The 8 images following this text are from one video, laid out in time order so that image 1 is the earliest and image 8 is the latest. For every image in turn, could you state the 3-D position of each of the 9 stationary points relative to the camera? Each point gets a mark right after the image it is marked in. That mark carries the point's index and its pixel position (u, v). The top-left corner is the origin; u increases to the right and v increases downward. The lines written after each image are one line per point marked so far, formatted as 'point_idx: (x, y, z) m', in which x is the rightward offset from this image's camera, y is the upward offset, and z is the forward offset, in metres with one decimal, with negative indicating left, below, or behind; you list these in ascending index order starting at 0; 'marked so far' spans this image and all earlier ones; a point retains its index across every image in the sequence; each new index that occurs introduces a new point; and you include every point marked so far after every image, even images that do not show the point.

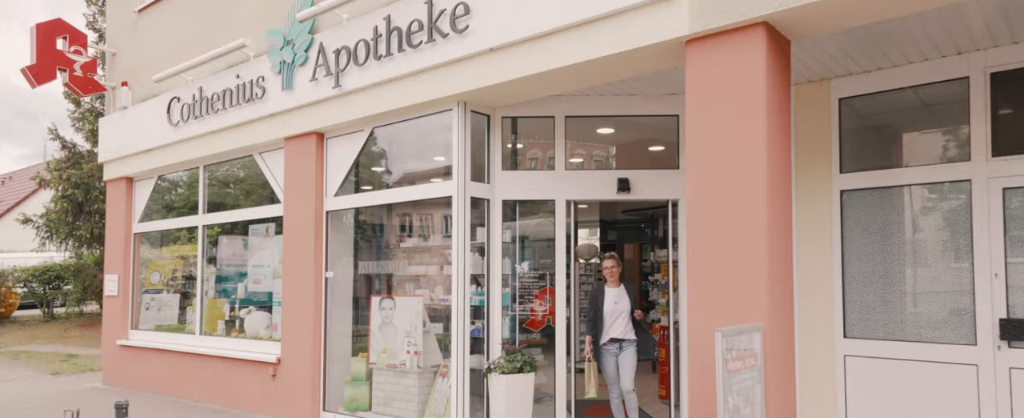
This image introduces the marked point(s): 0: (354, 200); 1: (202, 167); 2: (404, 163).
0: (-1.7, +0.1, +7.9) m
1: (-4.3, +0.6, +10.1) m
2: (-1.1, +0.4, +7.5) m
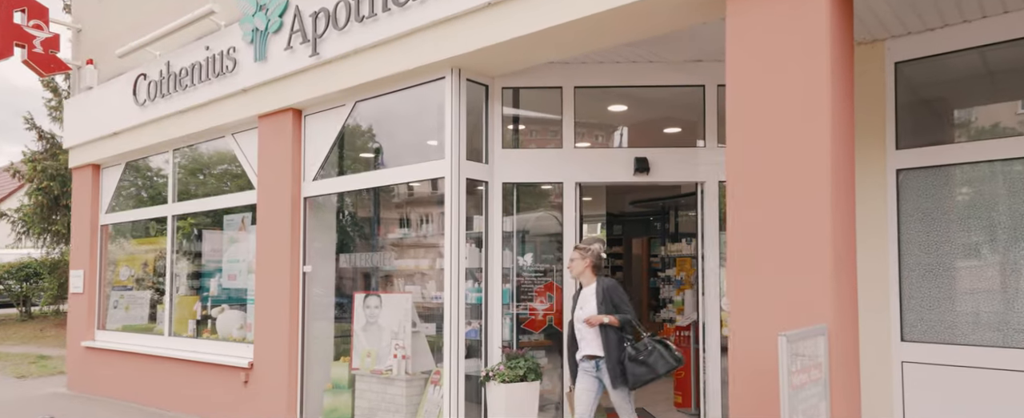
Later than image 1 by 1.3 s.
0: (-1.7, +0.2, +7.0) m
1: (-4.2, +0.7, +9.2) m
2: (-1.1, +0.6, +6.6) m
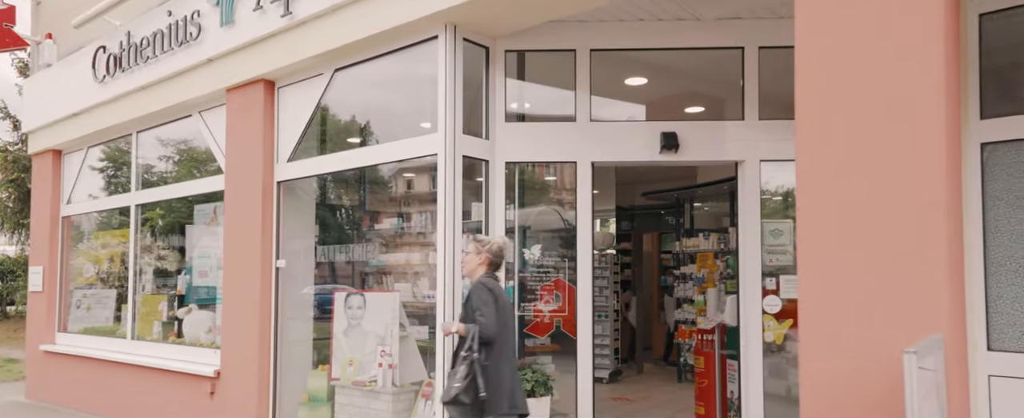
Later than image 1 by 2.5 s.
0: (-1.6, +0.4, +6.1) m
1: (-4.2, +0.8, +8.2) m
2: (-1.0, +0.7, +5.7) m
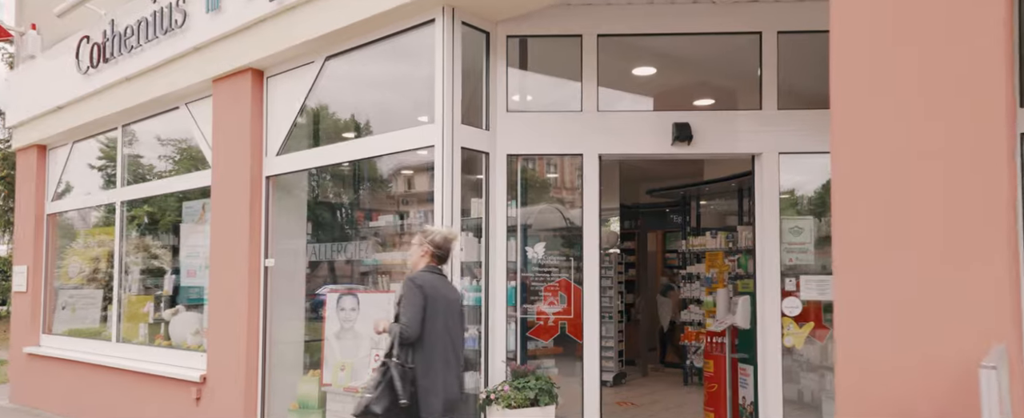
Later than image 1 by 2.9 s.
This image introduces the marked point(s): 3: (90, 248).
0: (-1.6, +0.4, +5.8) m
1: (-4.2, +0.9, +7.9) m
2: (-1.0, +0.7, +5.3) m
3: (-4.9, -0.5, +8.5) m
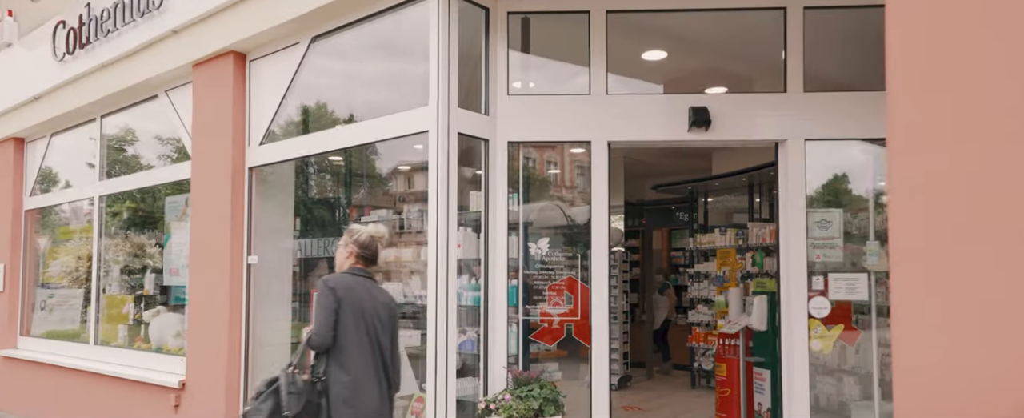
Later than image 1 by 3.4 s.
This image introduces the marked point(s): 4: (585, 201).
0: (-1.6, +0.4, +5.4) m
1: (-4.2, +0.9, +7.5) m
2: (-1.0, +0.8, +4.9) m
3: (-4.9, -0.4, +8.1) m
4: (+0.5, +0.1, +4.8) m
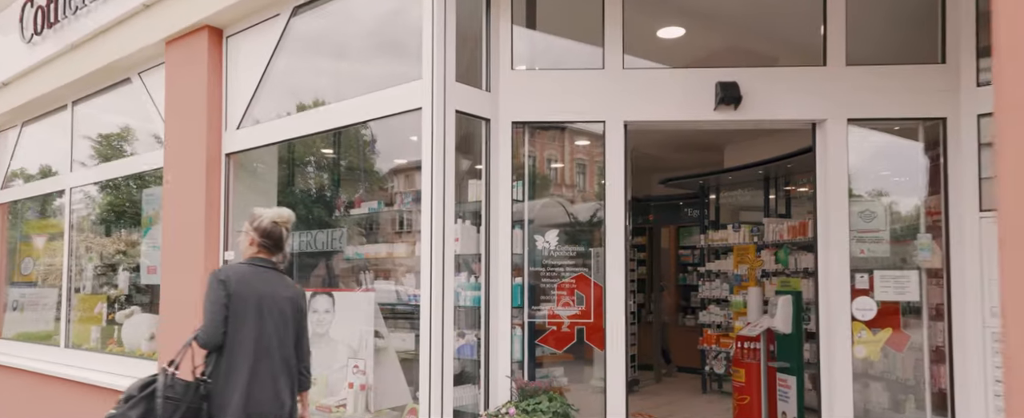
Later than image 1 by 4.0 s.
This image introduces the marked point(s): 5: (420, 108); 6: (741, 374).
0: (-1.6, +0.5, +4.8) m
1: (-4.2, +1.0, +7.0) m
2: (-1.0, +0.8, +4.4) m
3: (-4.8, -0.3, +7.6) m
4: (+0.5, +0.1, +4.3) m
5: (-0.5, +0.5, +3.9) m
6: (+2.0, -1.5, +6.6) m
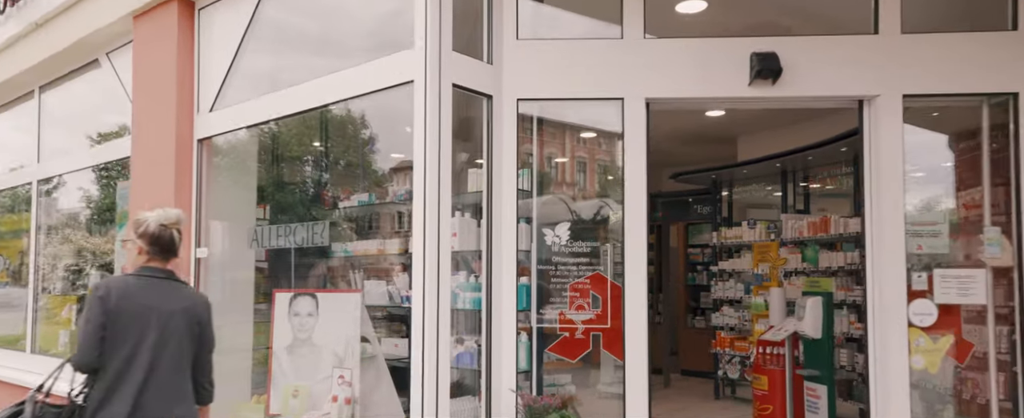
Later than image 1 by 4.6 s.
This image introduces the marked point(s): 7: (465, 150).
0: (-1.6, +0.5, +4.3) m
1: (-4.1, +1.0, +6.5) m
2: (-1.0, +0.9, +3.9) m
3: (-4.8, -0.3, +7.1) m
4: (+0.5, +0.2, +3.8) m
5: (-0.5, +0.6, +3.3) m
6: (+2.1, -1.4, +6.0) m
7: (-0.2, +0.3, +3.6) m
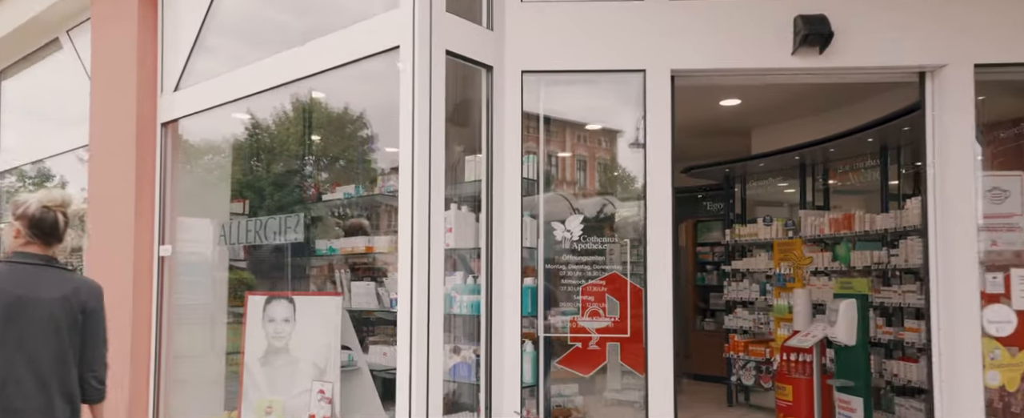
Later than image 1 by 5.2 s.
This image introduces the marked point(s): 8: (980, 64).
0: (-1.5, +0.6, +3.8) m
1: (-4.1, +1.1, +6.0) m
2: (-0.9, +0.9, +3.4) m
3: (-4.8, -0.2, +6.5) m
4: (+0.5, +0.2, +3.3) m
5: (-0.4, +0.6, +2.8) m
6: (+2.1, -1.4, +5.5) m
7: (-0.2, +0.4, +3.0) m
8: (+1.9, +0.6, +3.1) m
